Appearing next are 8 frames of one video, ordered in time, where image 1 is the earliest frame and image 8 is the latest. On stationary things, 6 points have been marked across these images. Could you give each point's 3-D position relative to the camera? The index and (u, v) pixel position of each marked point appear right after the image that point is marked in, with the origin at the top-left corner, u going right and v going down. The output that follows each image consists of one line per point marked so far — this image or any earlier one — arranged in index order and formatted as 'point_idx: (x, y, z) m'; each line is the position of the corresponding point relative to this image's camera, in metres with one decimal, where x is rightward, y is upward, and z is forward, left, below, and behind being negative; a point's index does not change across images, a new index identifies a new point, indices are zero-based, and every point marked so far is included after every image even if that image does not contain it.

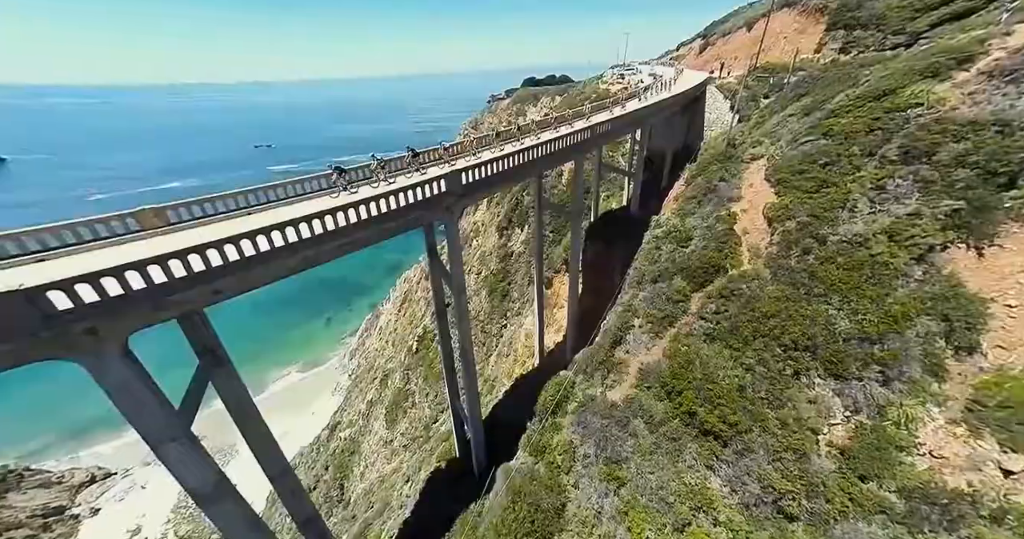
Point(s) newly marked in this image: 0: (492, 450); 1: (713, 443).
0: (-0.9, -6.8, +15.2) m
1: (+4.2, -3.6, +7.9) m
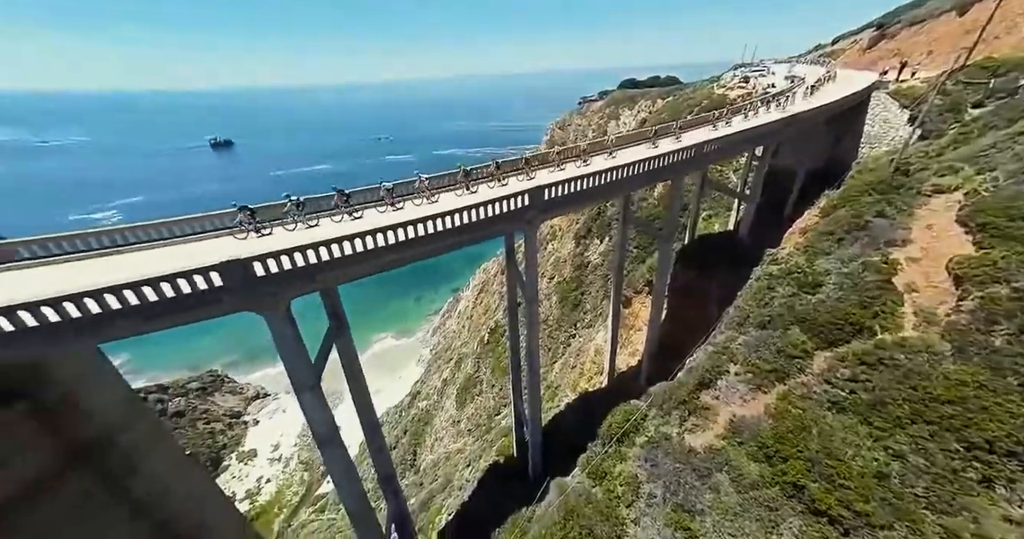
0: (+1.3, -7.1, +14.7) m
1: (+5.2, -4.3, +6.5) m
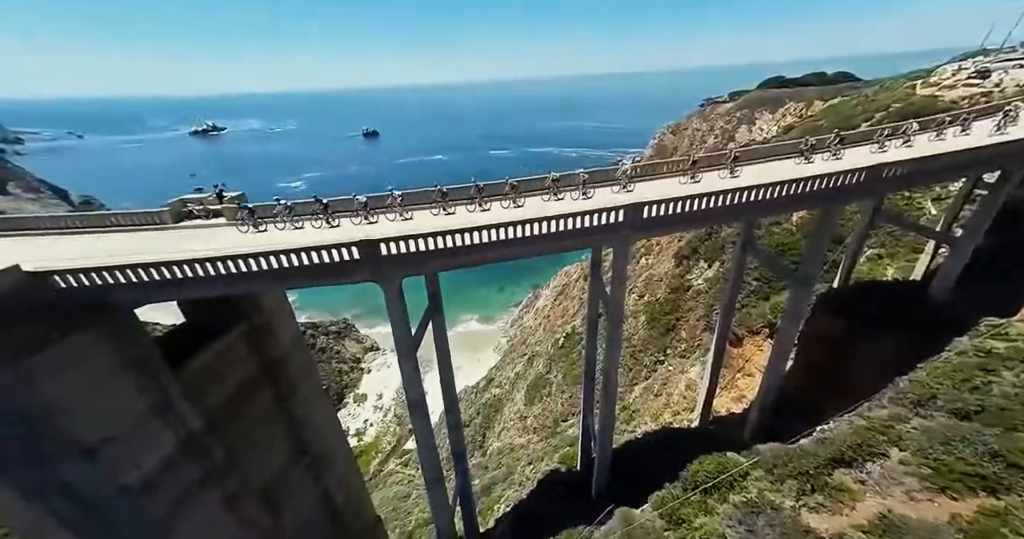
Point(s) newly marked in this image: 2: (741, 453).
0: (+3.6, -7.6, +13.6) m
1: (+6.1, -5.1, +4.8) m
2: (+5.9, -4.7, +10.3) m
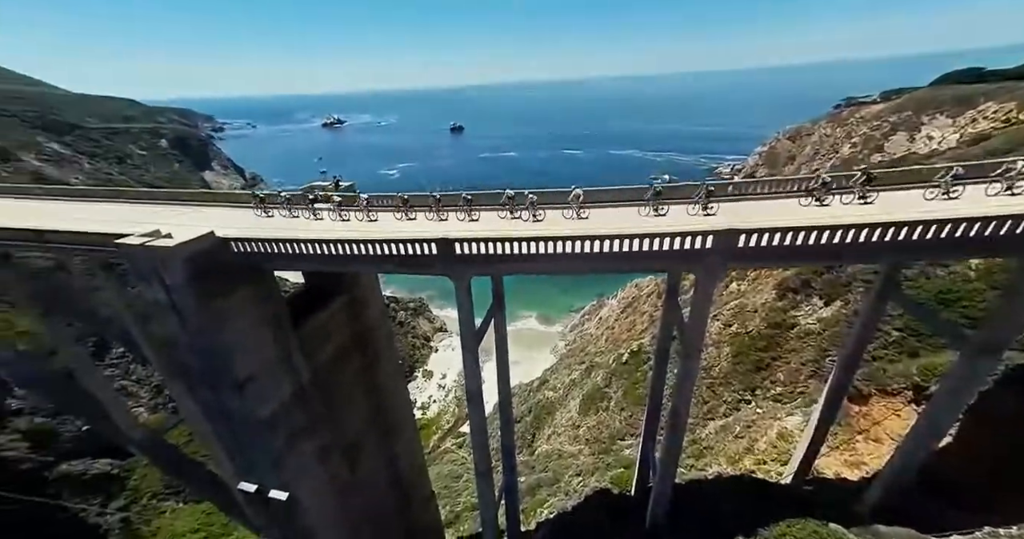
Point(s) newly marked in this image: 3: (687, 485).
0: (+5.2, -8.2, +12.2) m
1: (+6.4, -5.8, +3.1) m
2: (+7.1, -5.5, +8.6) m
3: (+6.1, -7.6, +13.4) m
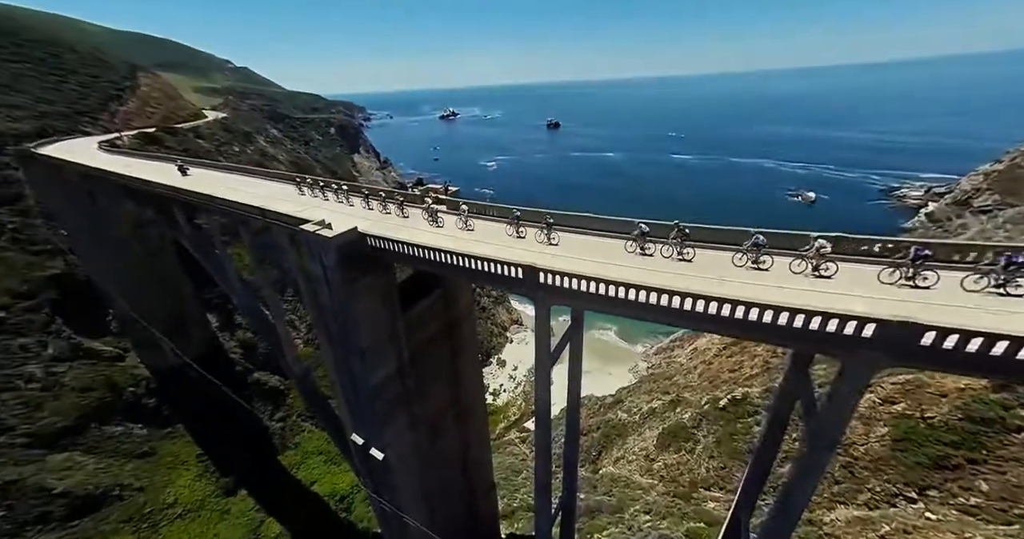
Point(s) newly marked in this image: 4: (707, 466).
0: (+6.7, -9.2, +9.9) m
1: (+6.3, -6.9, +0.7) m
2: (+8.2, -6.7, +5.9) m
3: (+7.9, -8.7, +10.9) m
4: (+9.5, -9.8, +19.2) m
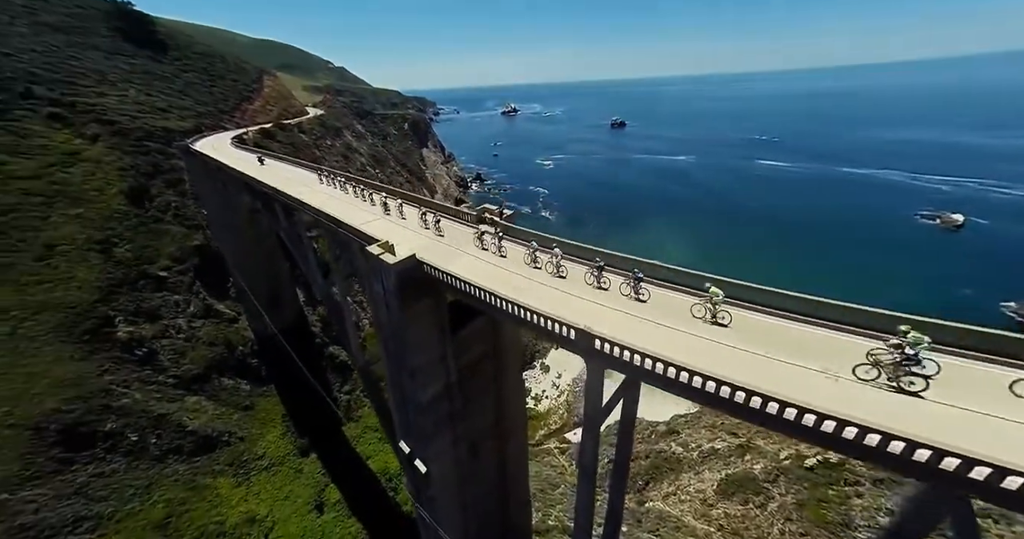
0: (+7.3, -10.1, +7.6) m
1: (+5.8, -7.8, -1.5) m
2: (+8.3, -7.7, +3.4) m
3: (+8.6, -9.7, +8.4) m
4: (+11.2, -10.9, +16.5) m
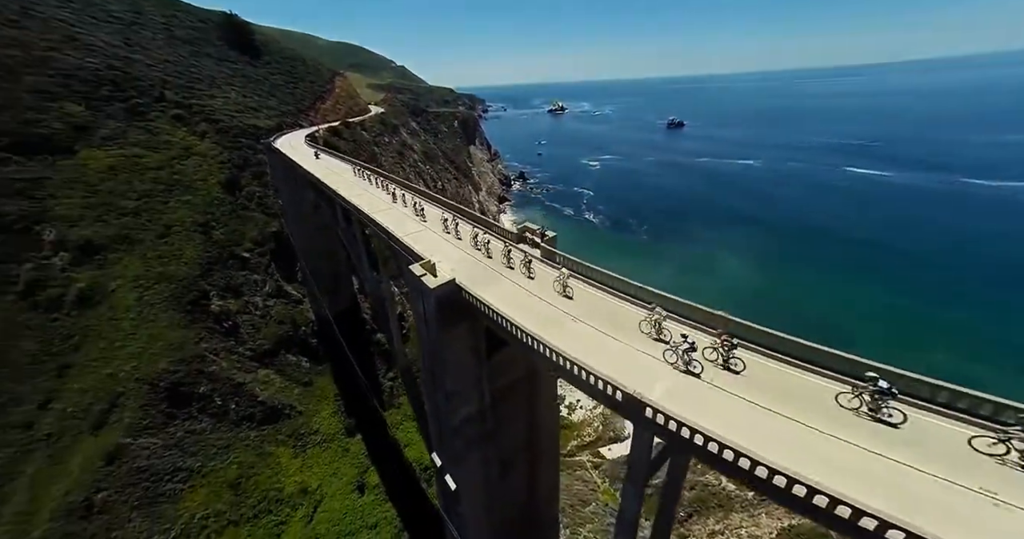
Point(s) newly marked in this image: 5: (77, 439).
0: (+7.8, -11.2, +6.5) m
1: (+5.4, -8.7, -2.4) m
2: (+8.5, -8.8, +2.2) m
3: (+9.2, -10.8, +7.1) m
4: (+12.7, -12.3, +14.9) m
5: (-21.2, -8.4, +18.5) m
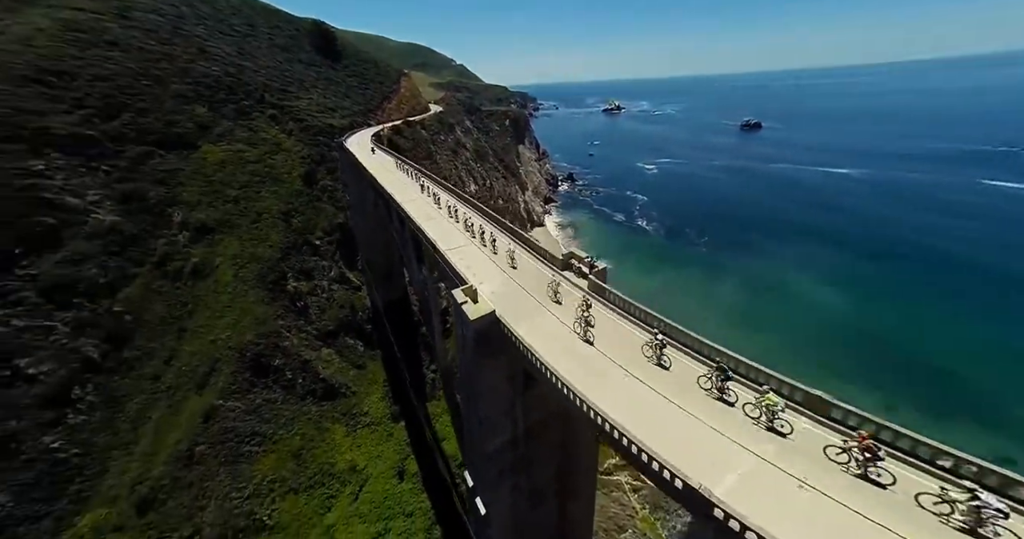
0: (+8.6, -11.5, +6.7) m
1: (+5.3, -8.8, -1.8) m
2: (+8.9, -9.1, +2.4) m
3: (+10.2, -11.2, +7.2) m
4: (+14.5, -12.9, +14.4) m
5: (-18.3, -7.0, +22.4) m
